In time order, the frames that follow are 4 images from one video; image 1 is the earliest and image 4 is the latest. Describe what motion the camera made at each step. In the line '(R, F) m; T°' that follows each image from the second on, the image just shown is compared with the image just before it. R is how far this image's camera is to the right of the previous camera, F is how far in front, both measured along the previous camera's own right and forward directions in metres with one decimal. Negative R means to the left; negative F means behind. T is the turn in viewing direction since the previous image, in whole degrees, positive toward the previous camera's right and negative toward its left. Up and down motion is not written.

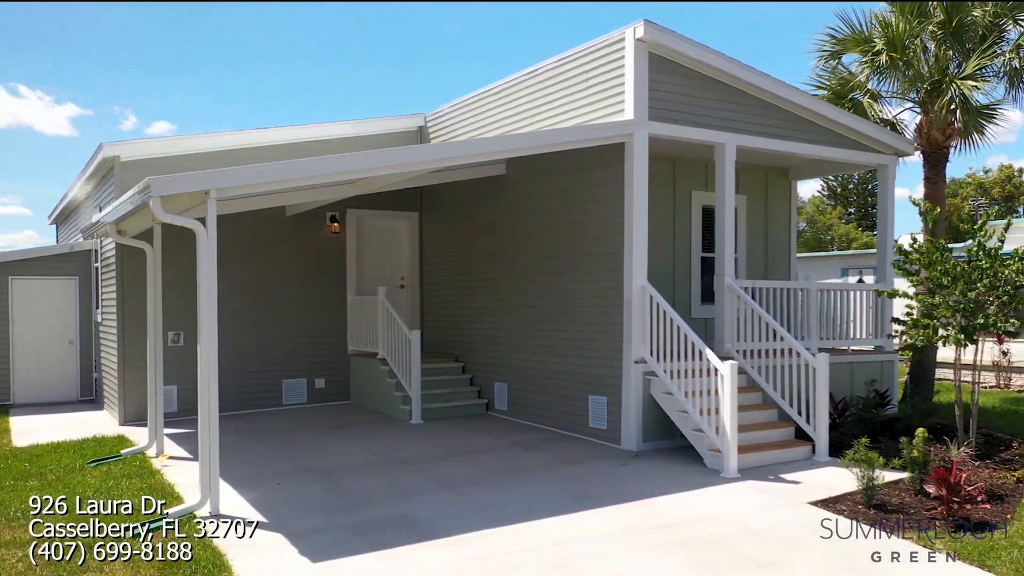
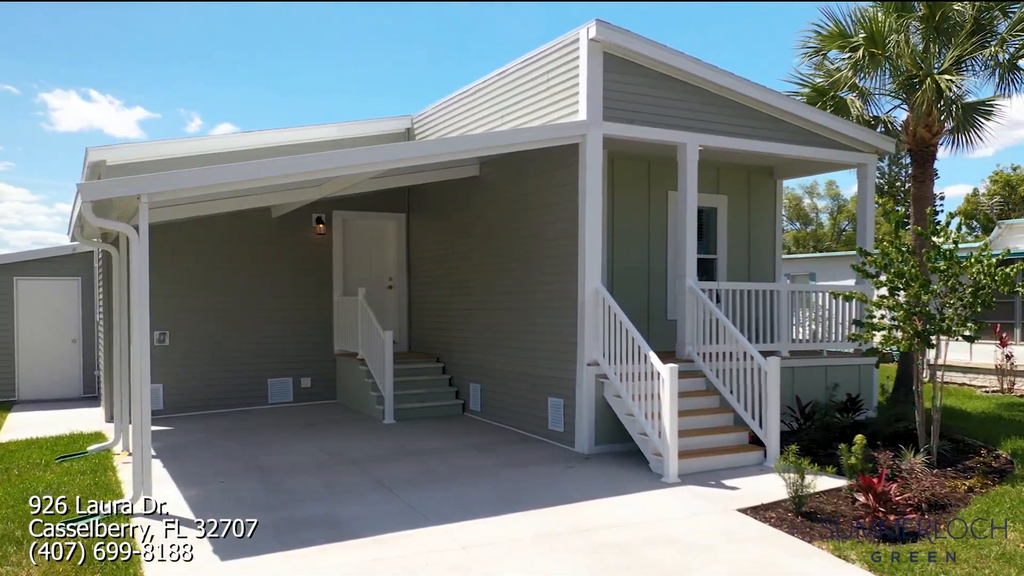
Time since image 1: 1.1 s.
(+0.8, 0.0) m; -3°
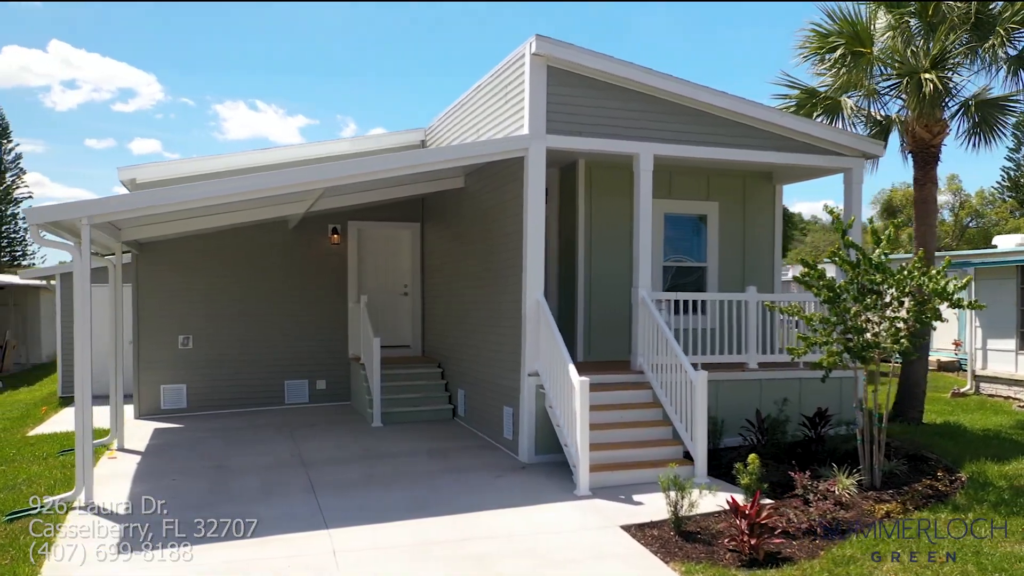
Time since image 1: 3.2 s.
(+1.5, -0.1) m; -8°
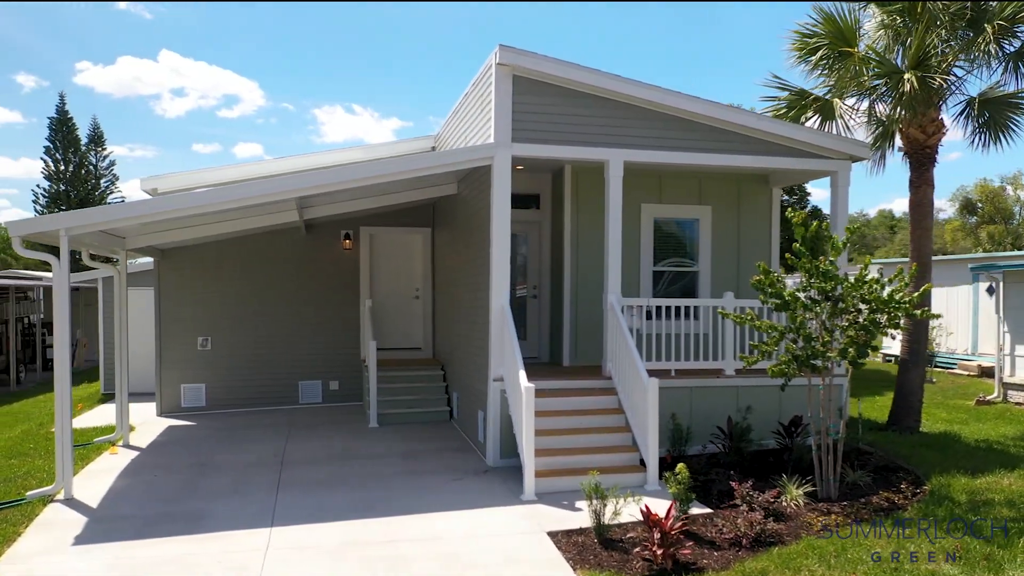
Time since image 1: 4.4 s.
(+1.0, -0.1) m; -5°
